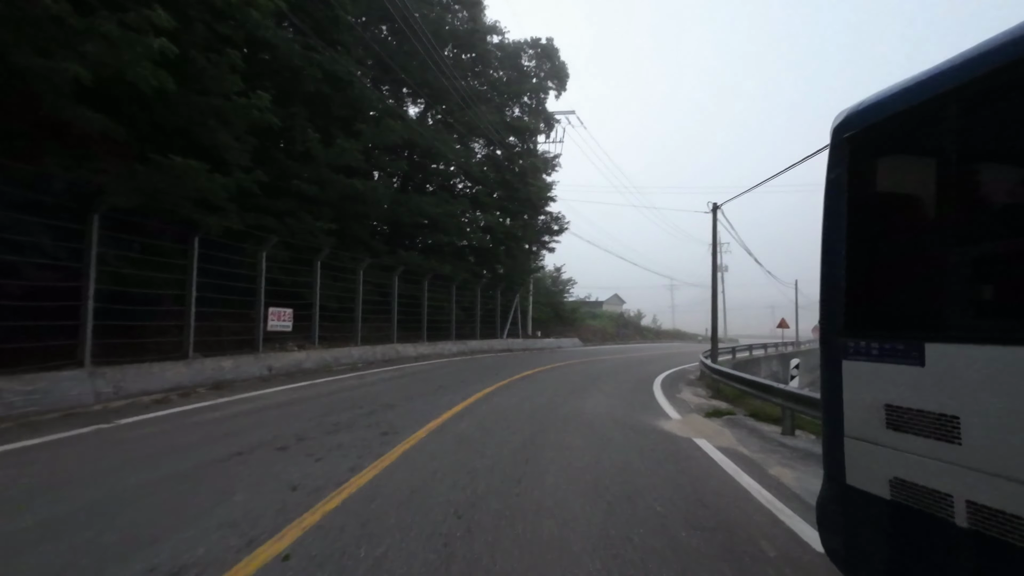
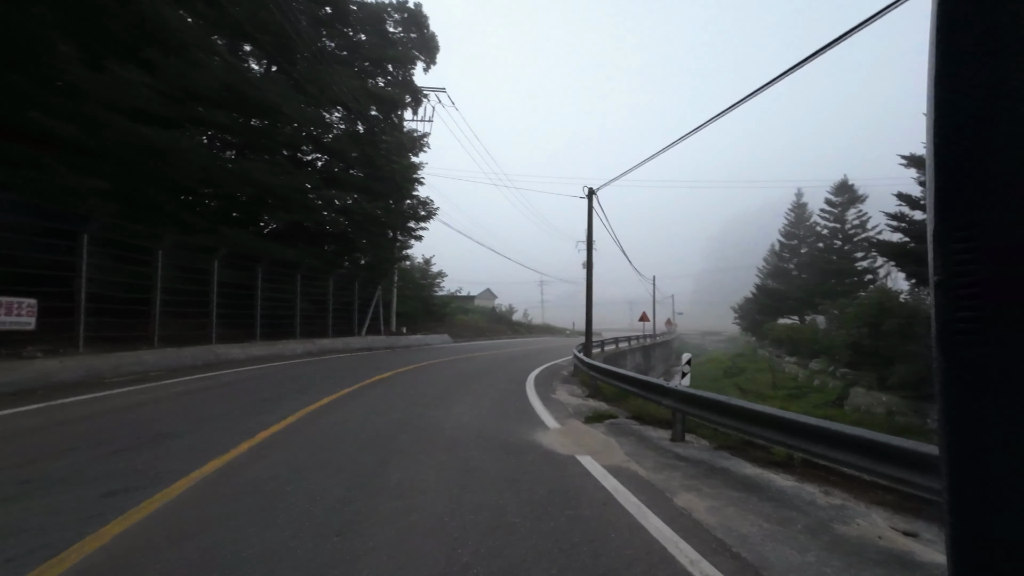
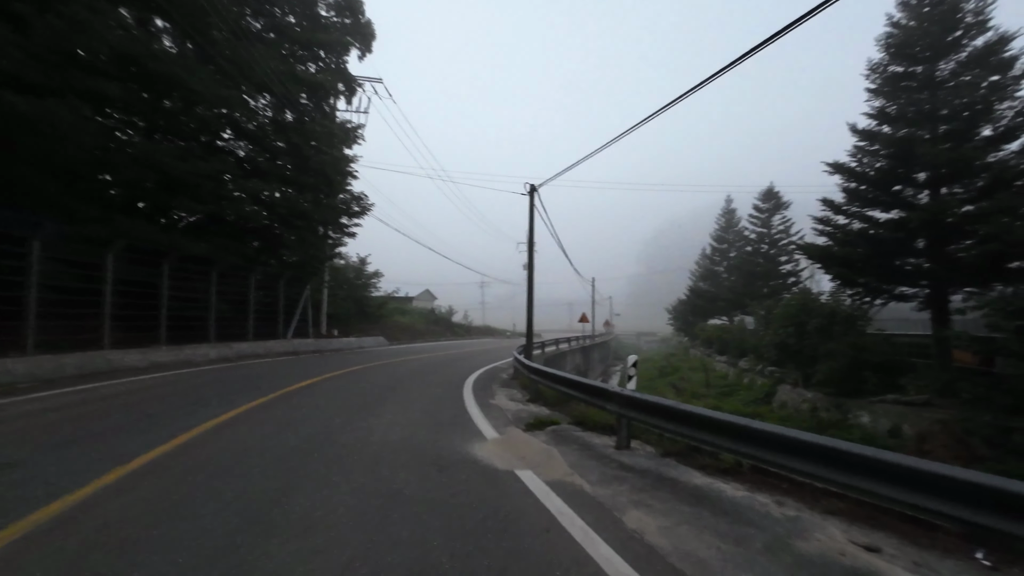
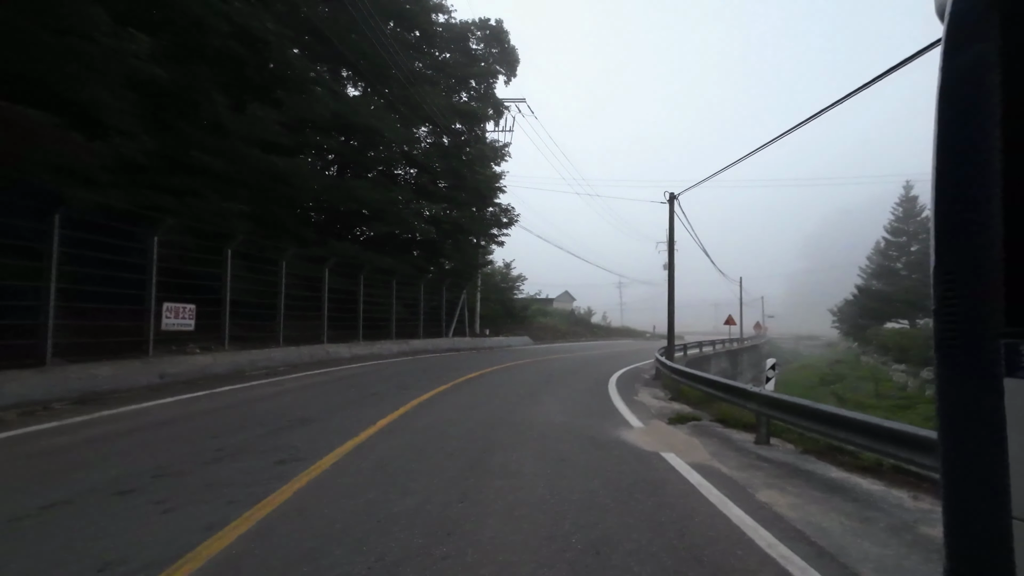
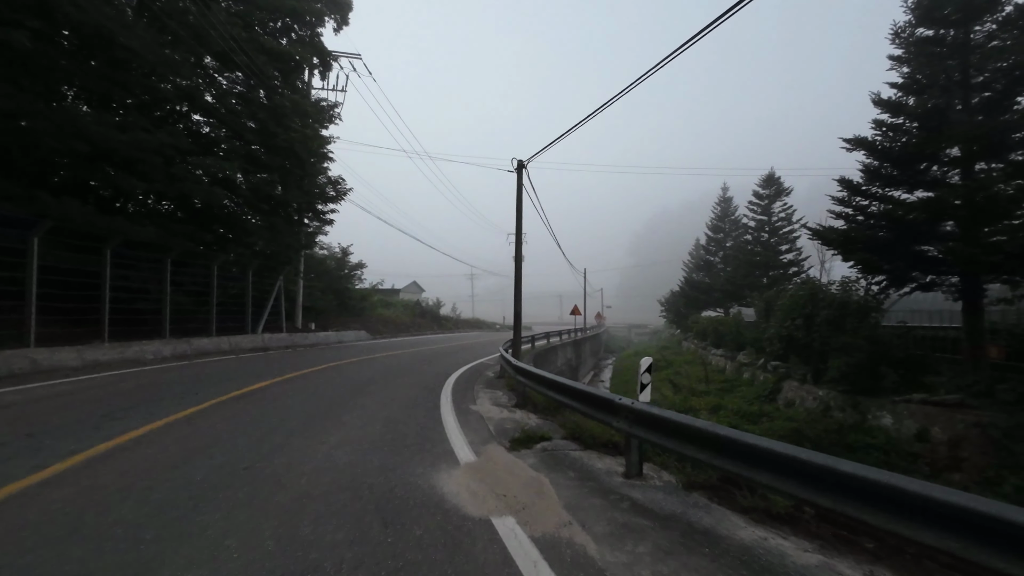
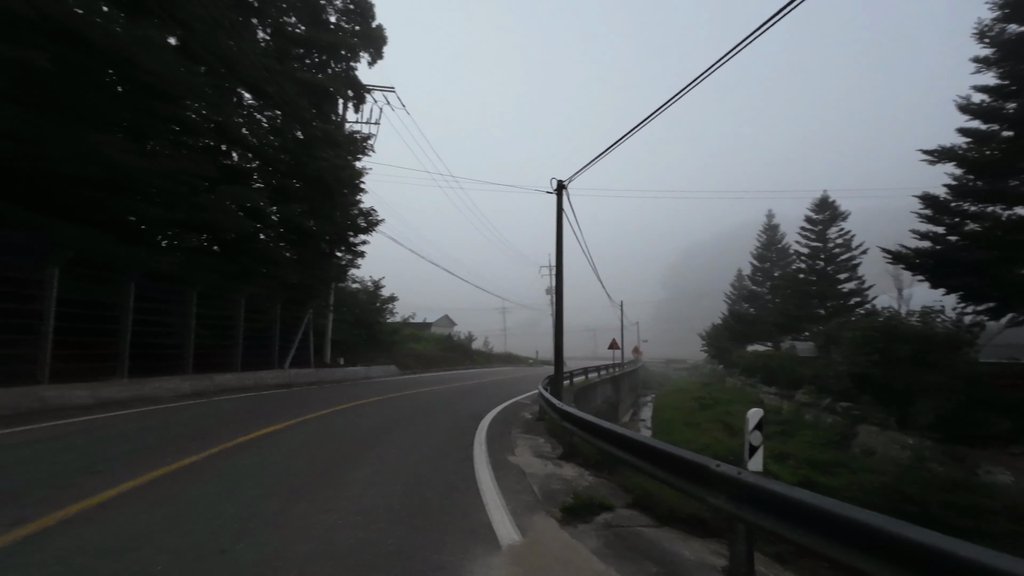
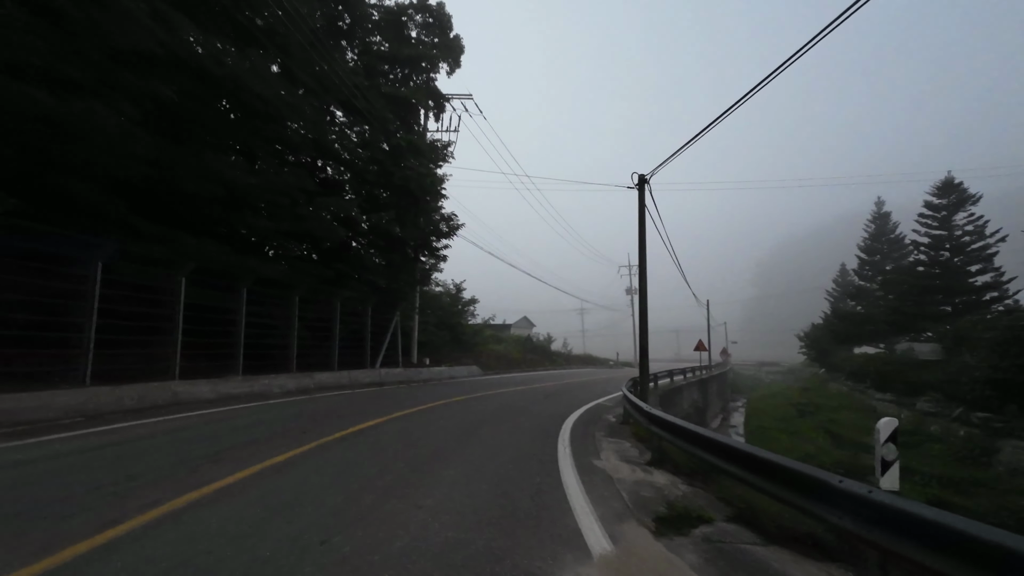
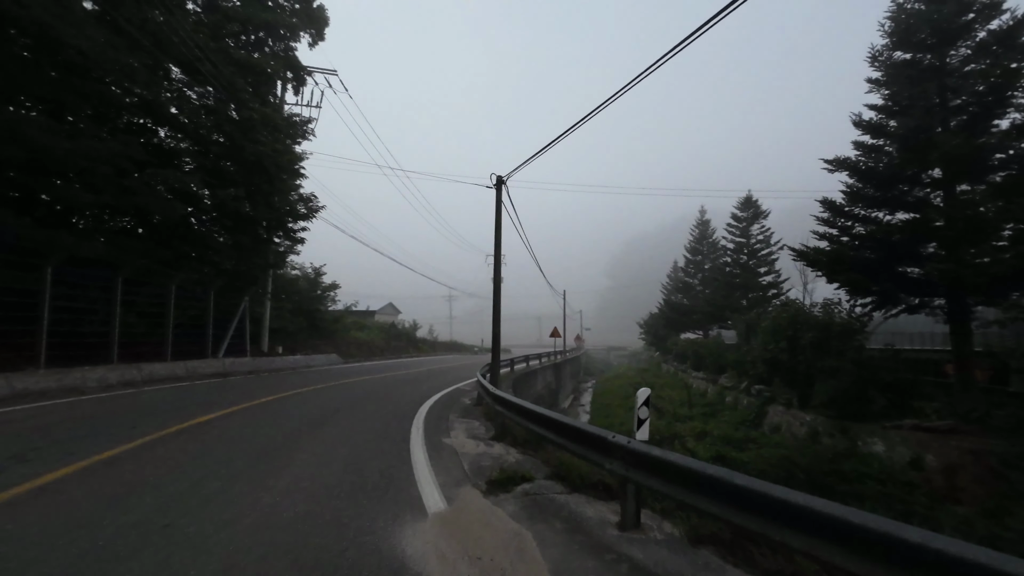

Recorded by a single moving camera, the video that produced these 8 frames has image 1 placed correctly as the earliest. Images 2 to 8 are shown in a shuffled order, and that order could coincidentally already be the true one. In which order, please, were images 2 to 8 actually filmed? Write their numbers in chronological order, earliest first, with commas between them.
4, 2, 3, 5, 8, 6, 7
